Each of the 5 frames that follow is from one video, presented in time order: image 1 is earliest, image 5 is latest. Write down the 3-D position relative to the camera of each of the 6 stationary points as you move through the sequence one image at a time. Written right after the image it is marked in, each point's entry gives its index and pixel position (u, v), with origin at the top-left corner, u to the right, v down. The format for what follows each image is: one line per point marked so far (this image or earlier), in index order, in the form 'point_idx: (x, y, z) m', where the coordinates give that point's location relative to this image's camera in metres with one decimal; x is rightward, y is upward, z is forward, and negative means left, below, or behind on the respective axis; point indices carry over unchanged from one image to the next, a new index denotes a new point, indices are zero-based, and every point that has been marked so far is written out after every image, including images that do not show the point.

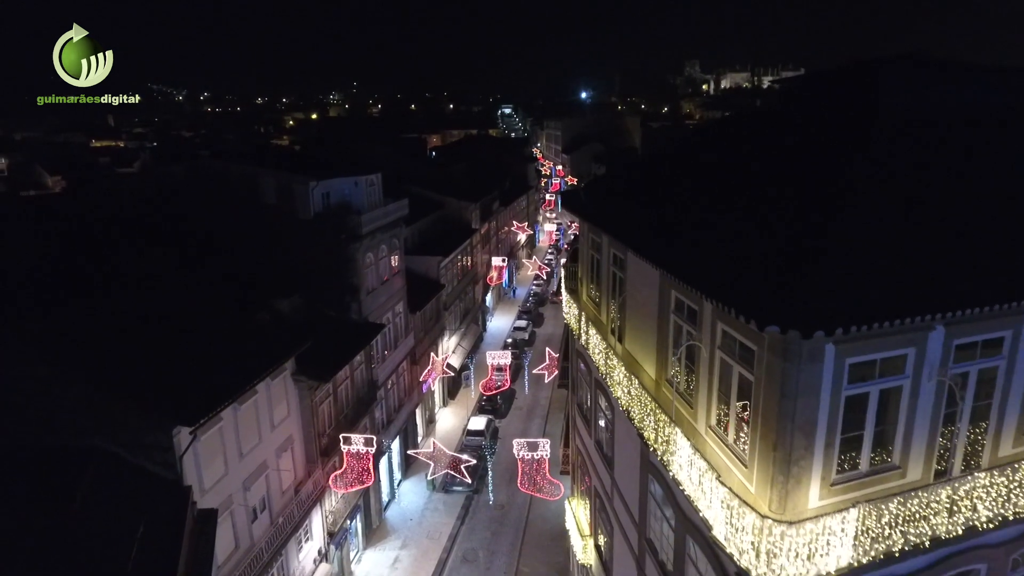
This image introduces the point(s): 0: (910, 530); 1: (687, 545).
0: (+5.2, -3.1, +8.1) m
1: (+2.8, -4.1, +10.1) m
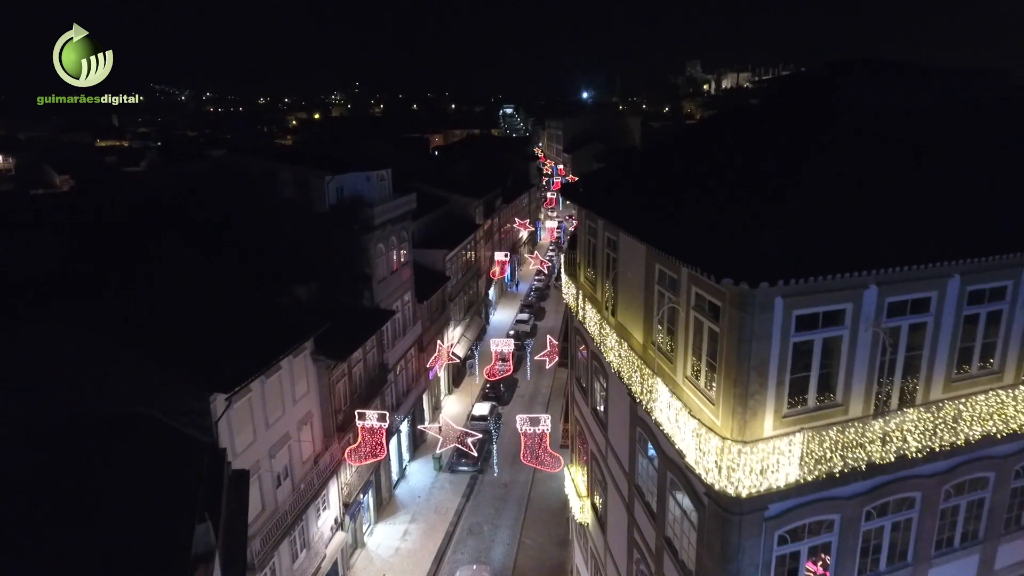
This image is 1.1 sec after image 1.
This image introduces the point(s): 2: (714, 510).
0: (+5.3, -2.6, +9.8) m
1: (+2.9, -3.6, +11.8) m
2: (+3.2, -3.5, +9.8) m
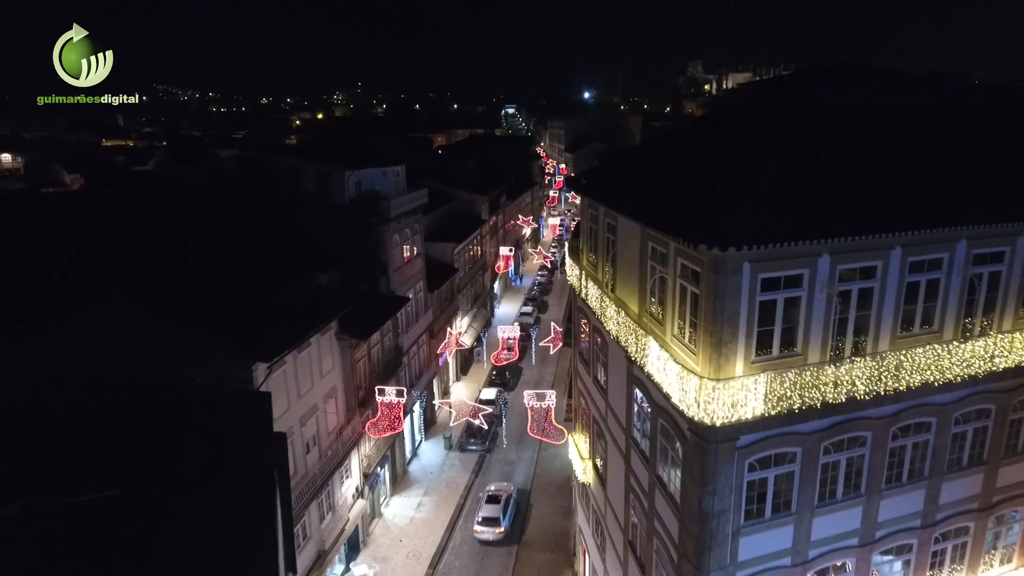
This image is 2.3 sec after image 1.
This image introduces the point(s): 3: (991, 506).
0: (+5.6, -2.0, +11.8) m
1: (+3.2, -3.0, +13.8) m
2: (+3.5, -2.9, +11.9) m
3: (+11.4, -5.2, +14.9) m
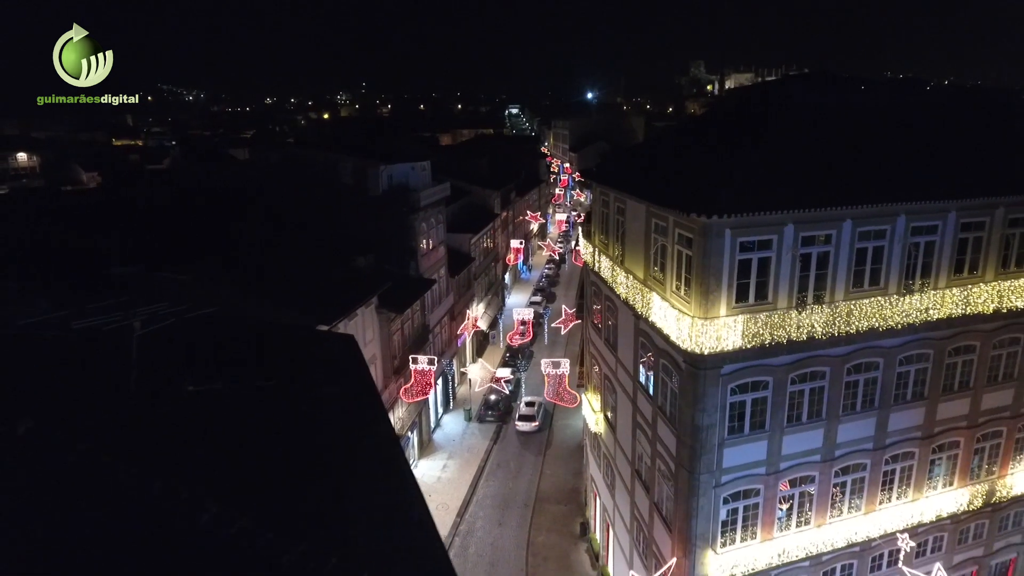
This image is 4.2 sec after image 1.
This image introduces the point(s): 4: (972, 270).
0: (+6.4, -1.1, +15.2) m
1: (+4.1, -2.1, +17.2) m
2: (+4.3, -2.0, +15.3) m
3: (+12.3, -4.3, +18.3) m
4: (+12.9, +0.5, +17.6) m
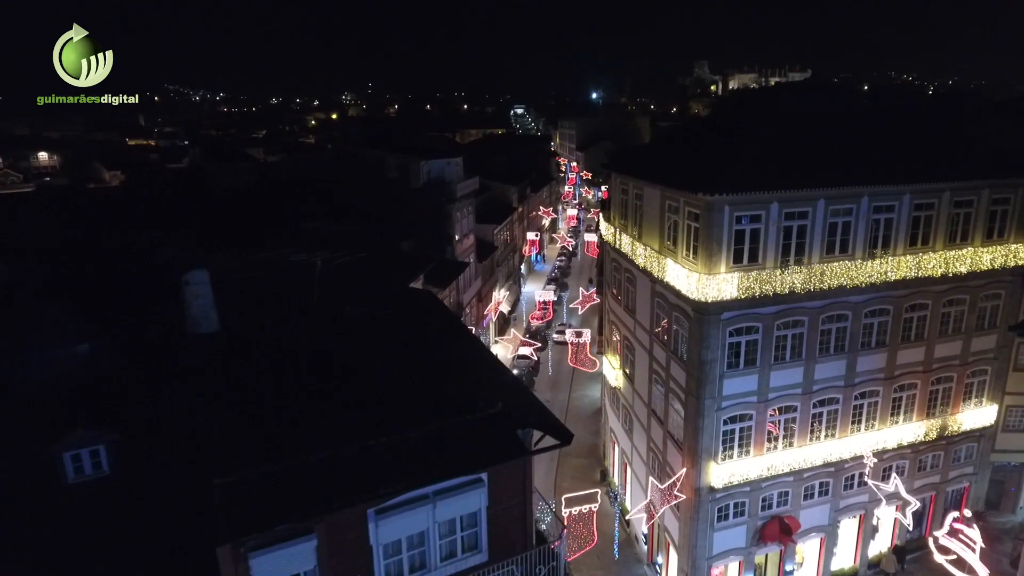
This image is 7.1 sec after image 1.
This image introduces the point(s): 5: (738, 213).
0: (+7.8, 0.0, +19.5) m
1: (+5.5, -1.0, +21.5) m
2: (+5.8, -0.9, +19.6) m
3: (+13.7, -3.2, +22.6) m
4: (+14.4, +1.6, +21.8) m
5: (+6.9, +2.3, +19.1) m
